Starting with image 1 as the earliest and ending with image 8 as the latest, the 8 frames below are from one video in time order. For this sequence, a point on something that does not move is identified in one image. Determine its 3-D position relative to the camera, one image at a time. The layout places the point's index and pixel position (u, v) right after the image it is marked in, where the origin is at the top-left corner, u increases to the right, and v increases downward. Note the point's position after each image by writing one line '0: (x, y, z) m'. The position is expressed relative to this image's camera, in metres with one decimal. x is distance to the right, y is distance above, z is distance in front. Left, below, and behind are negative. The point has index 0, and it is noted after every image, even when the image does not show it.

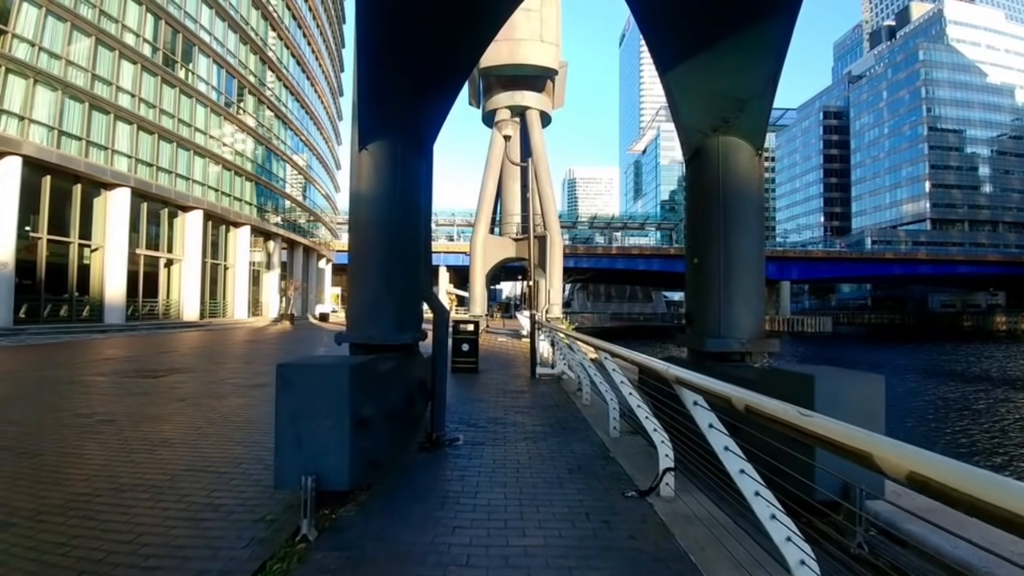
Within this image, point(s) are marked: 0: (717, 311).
0: (+2.1, -0.3, +5.9) m
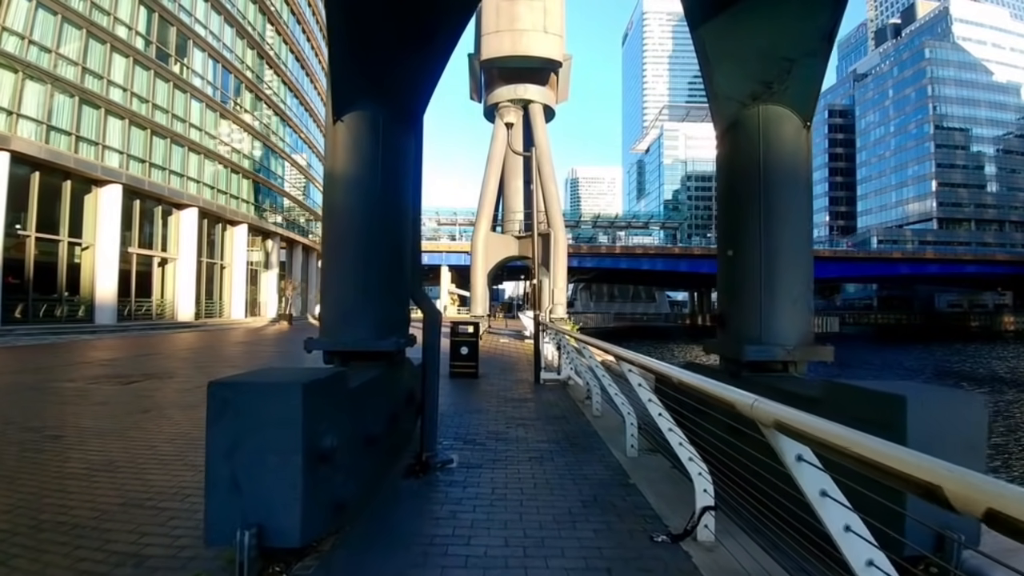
0: (+2.1, -0.2, +5.0) m
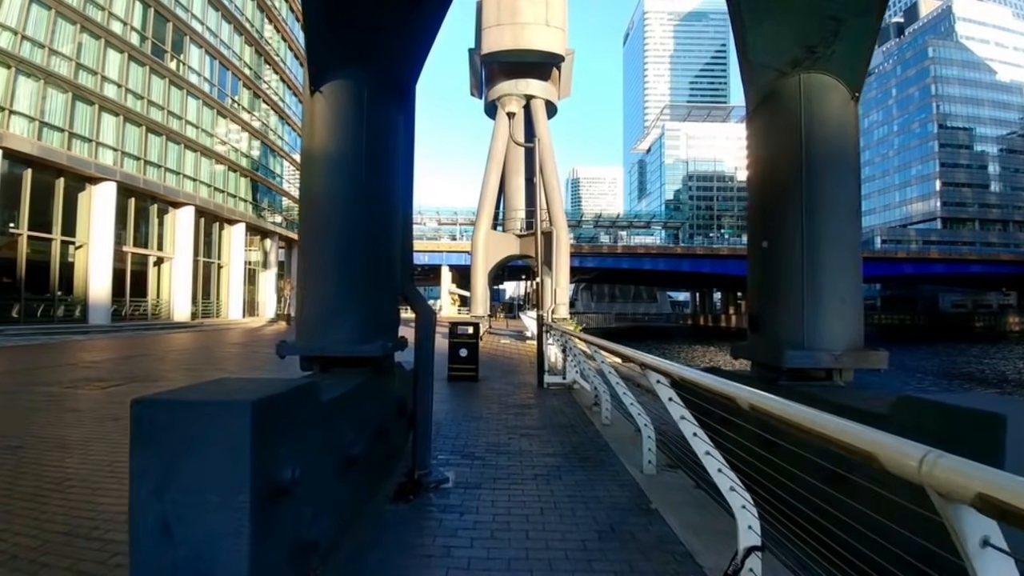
0: (+2.1, -0.2, +4.3) m
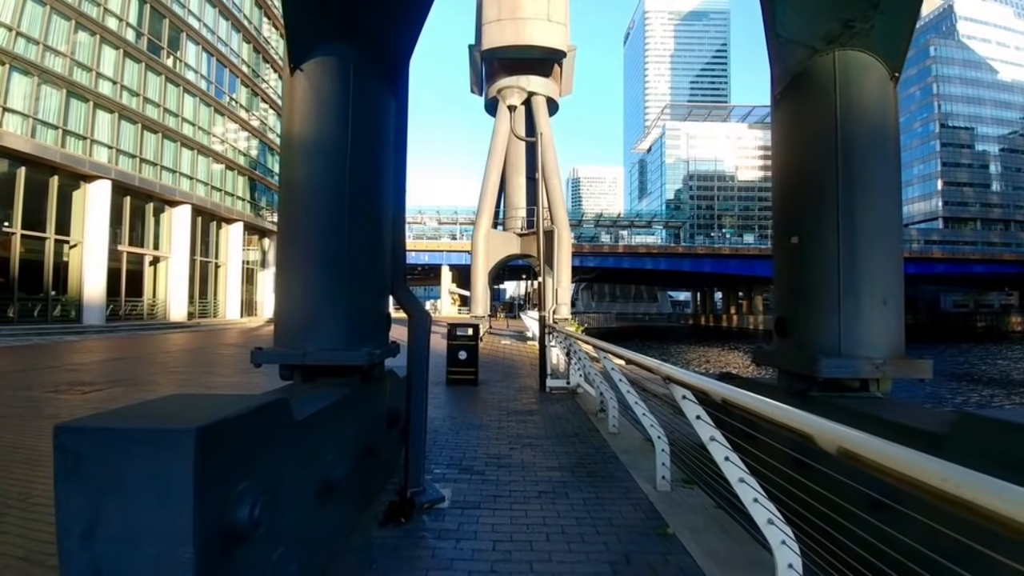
0: (+2.2, -0.2, +3.9) m
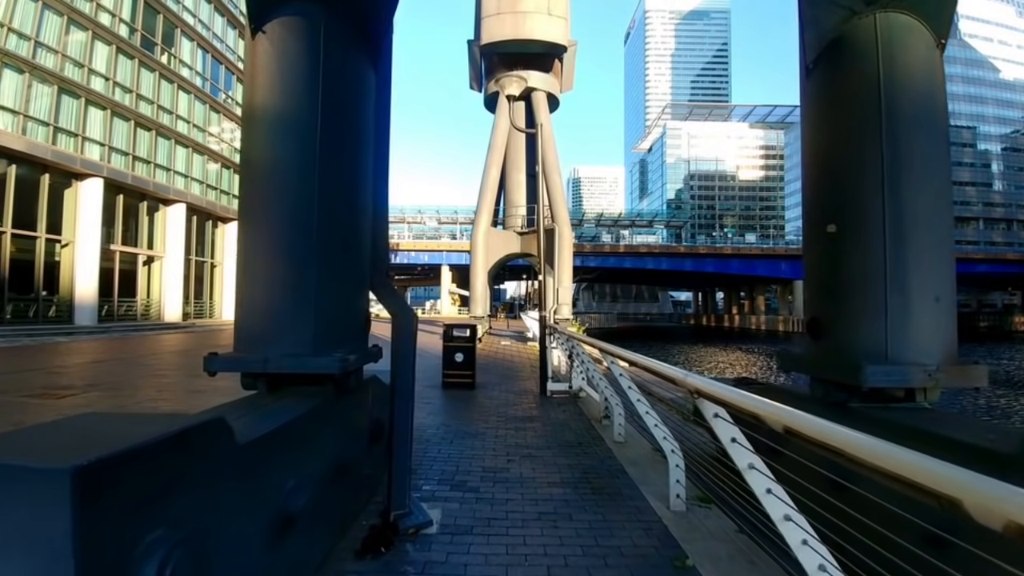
0: (+2.1, -0.2, +3.4) m
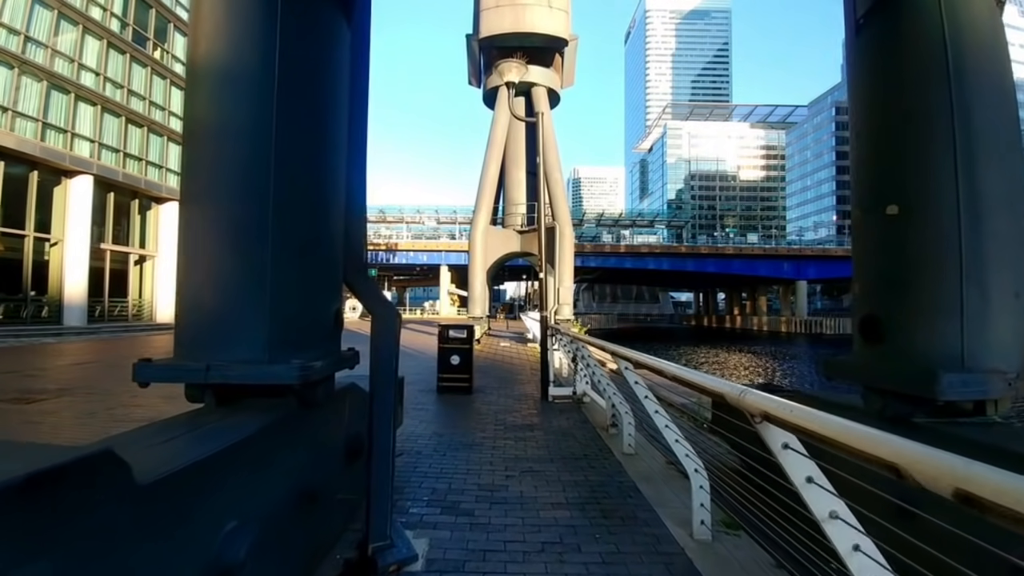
0: (+2.1, -0.1, +2.8) m
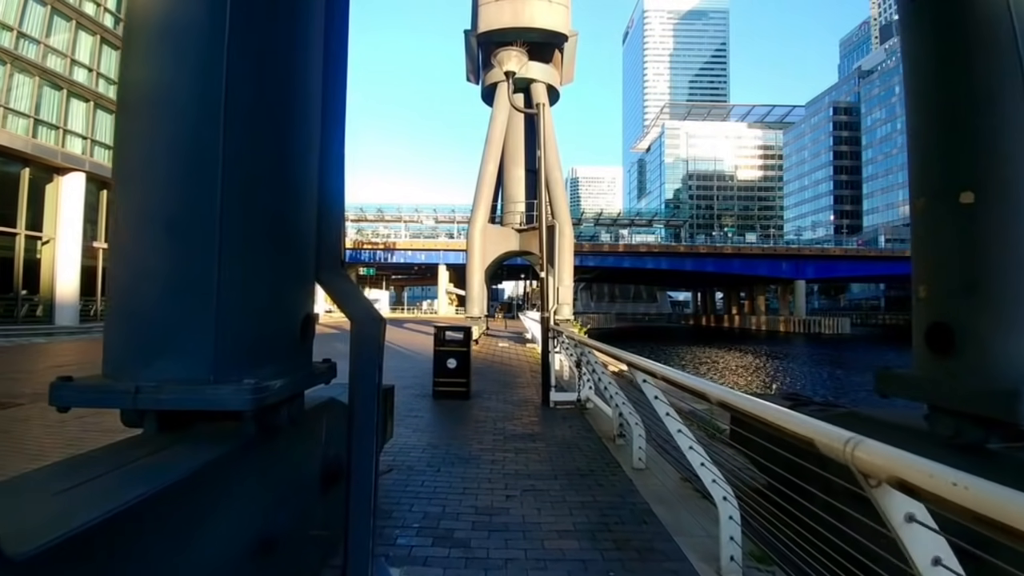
0: (+2.1, -0.2, +2.3) m
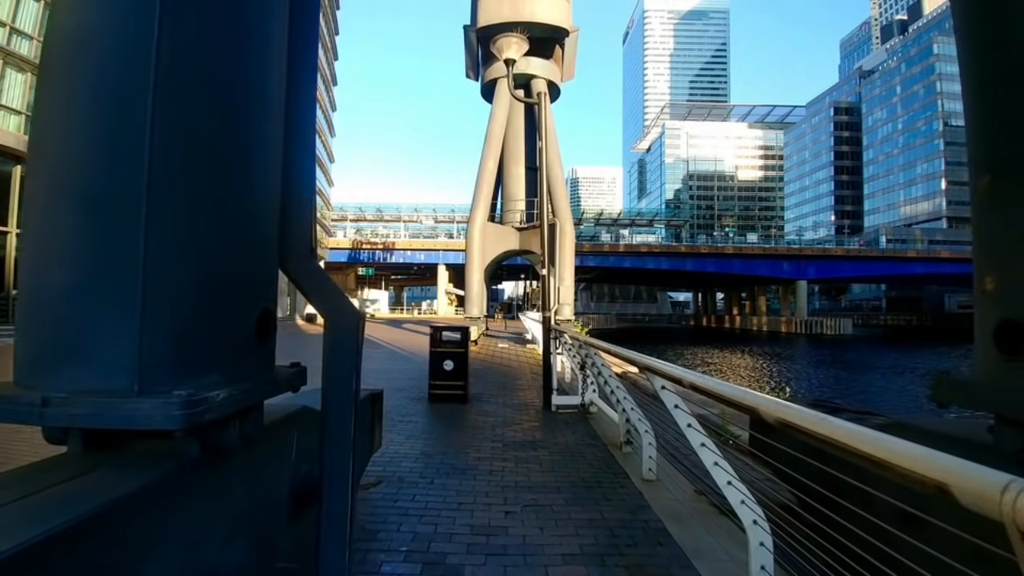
0: (+2.1, -0.1, +1.9) m
